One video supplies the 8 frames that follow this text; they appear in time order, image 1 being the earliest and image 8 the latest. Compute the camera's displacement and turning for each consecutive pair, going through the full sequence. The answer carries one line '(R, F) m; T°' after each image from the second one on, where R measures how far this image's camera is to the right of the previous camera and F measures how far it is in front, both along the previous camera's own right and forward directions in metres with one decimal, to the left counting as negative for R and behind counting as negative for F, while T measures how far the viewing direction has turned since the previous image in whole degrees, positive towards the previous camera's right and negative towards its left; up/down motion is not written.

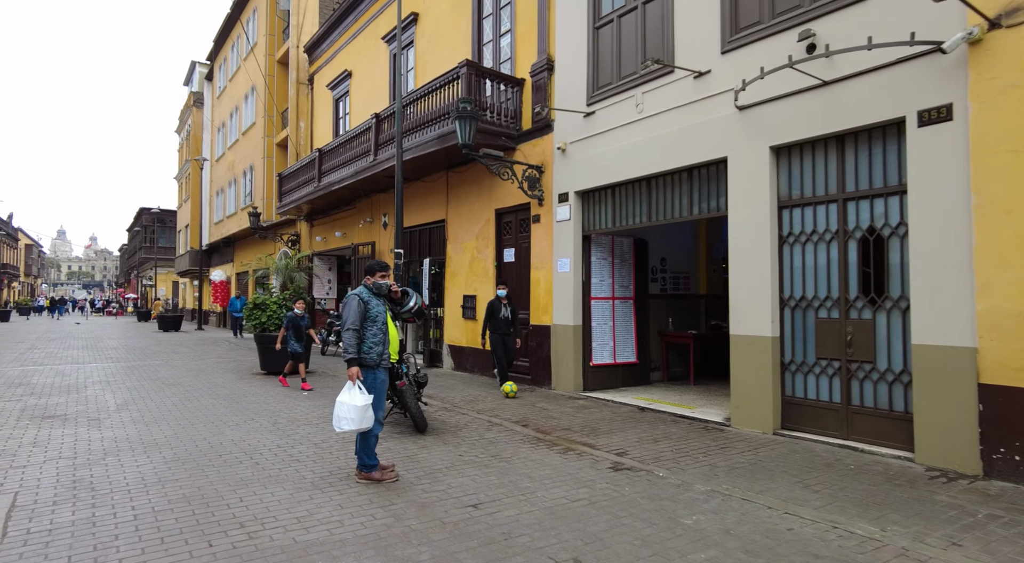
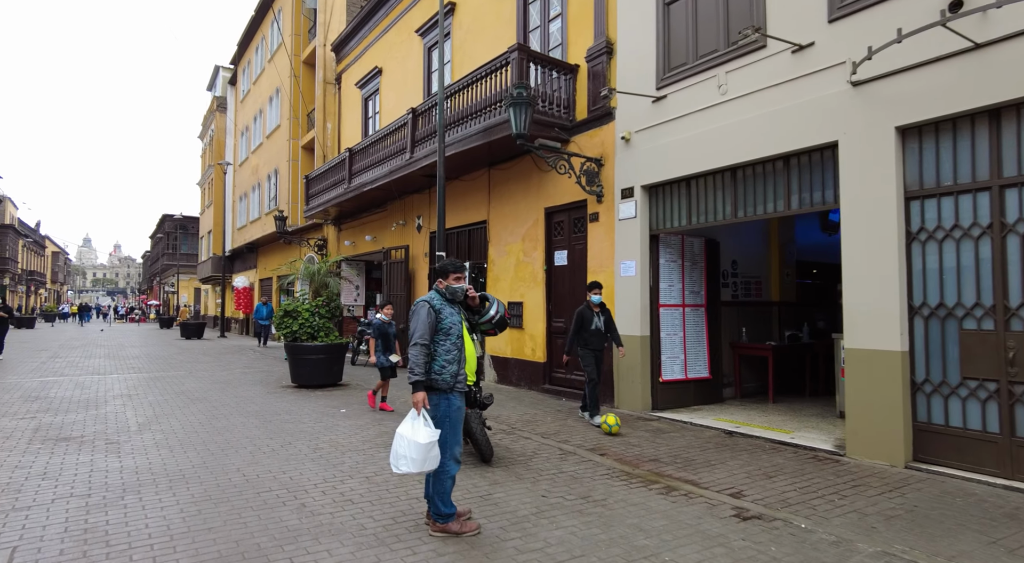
(-0.6, +0.9) m; -2°
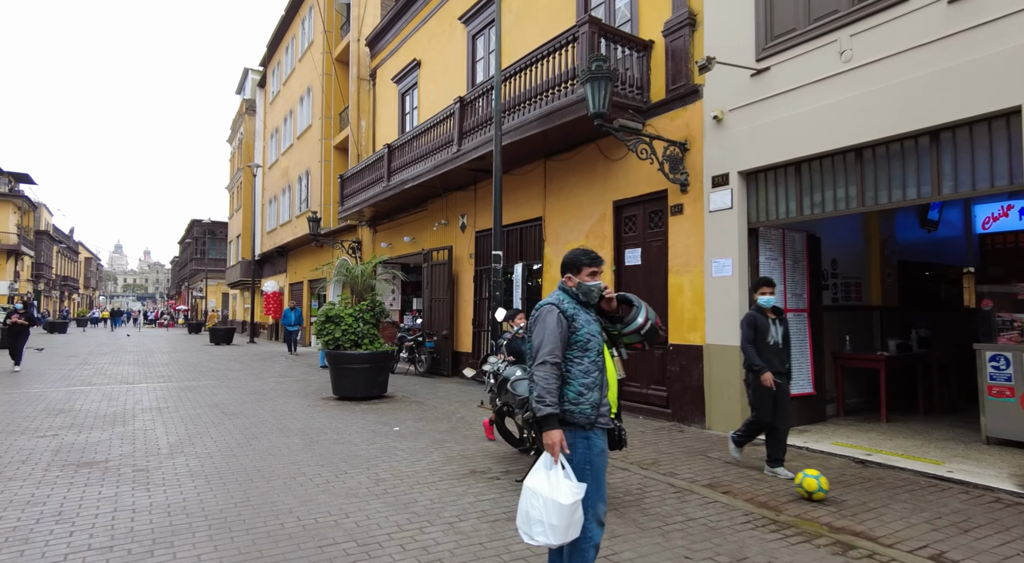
(-0.6, +1.0) m; -2°
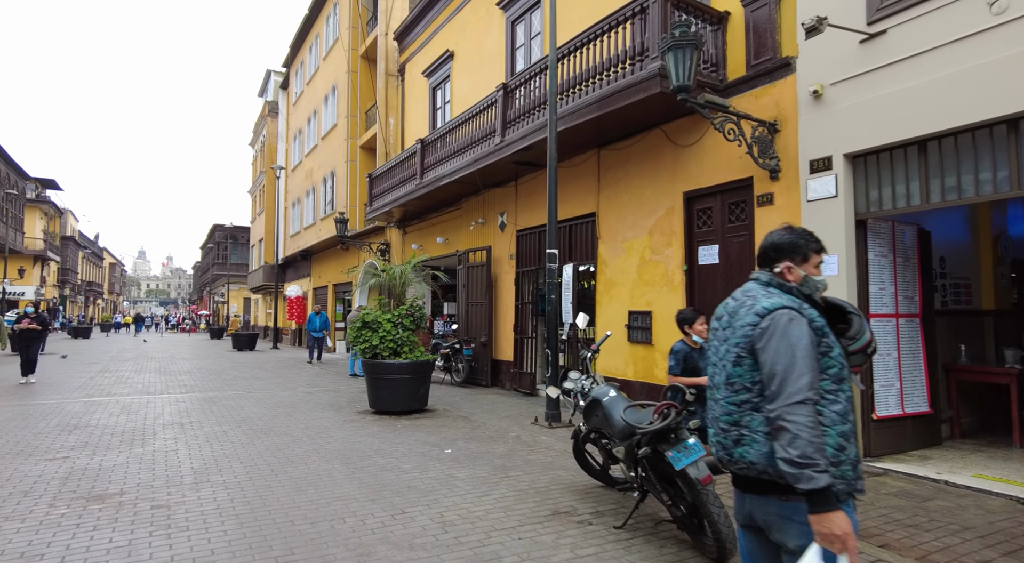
(-0.5, +0.9) m; -2°
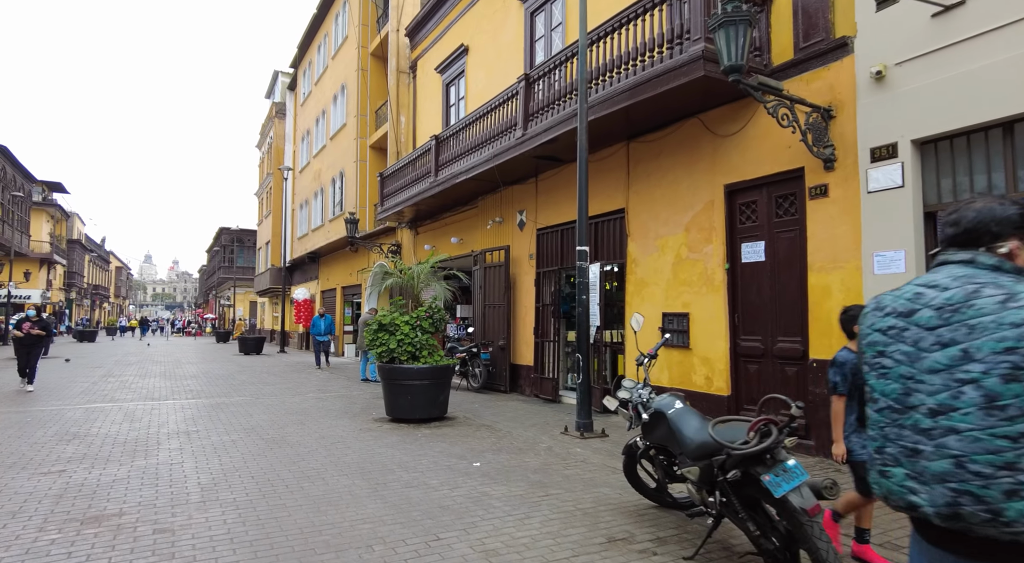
(-0.3, +0.5) m; 0°
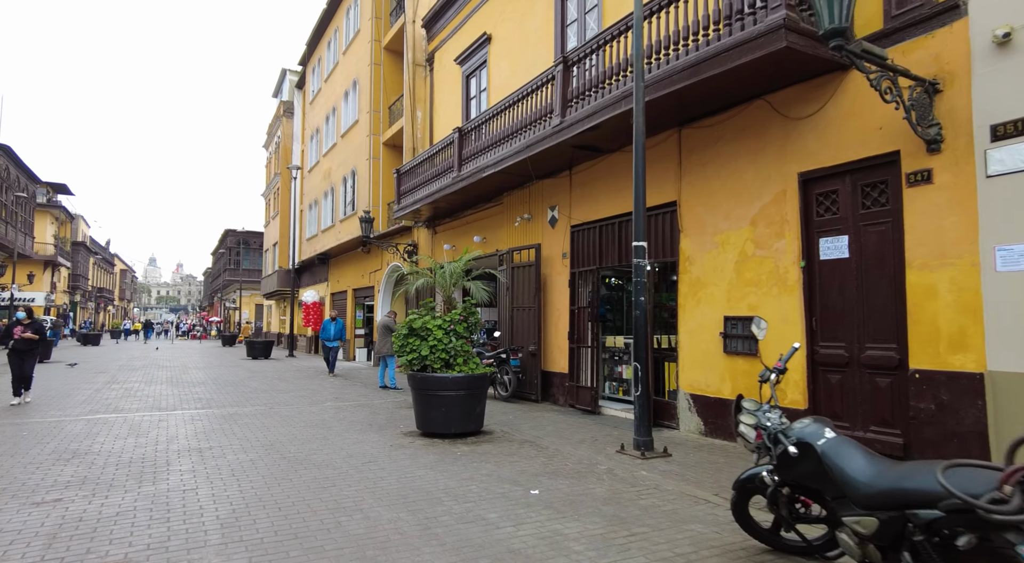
(-0.5, +0.8) m; 0°
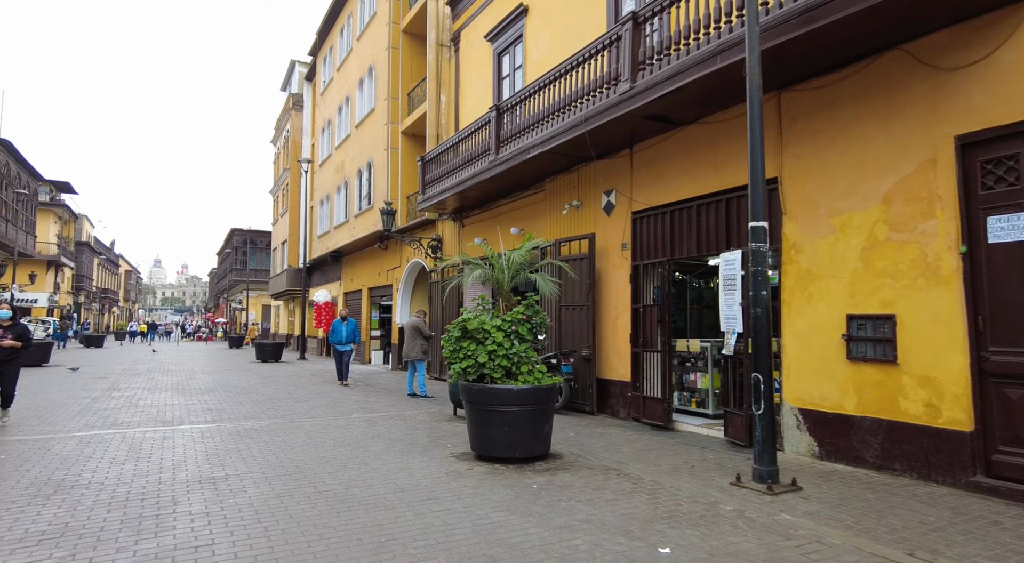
(-0.8, +1.3) m; 0°
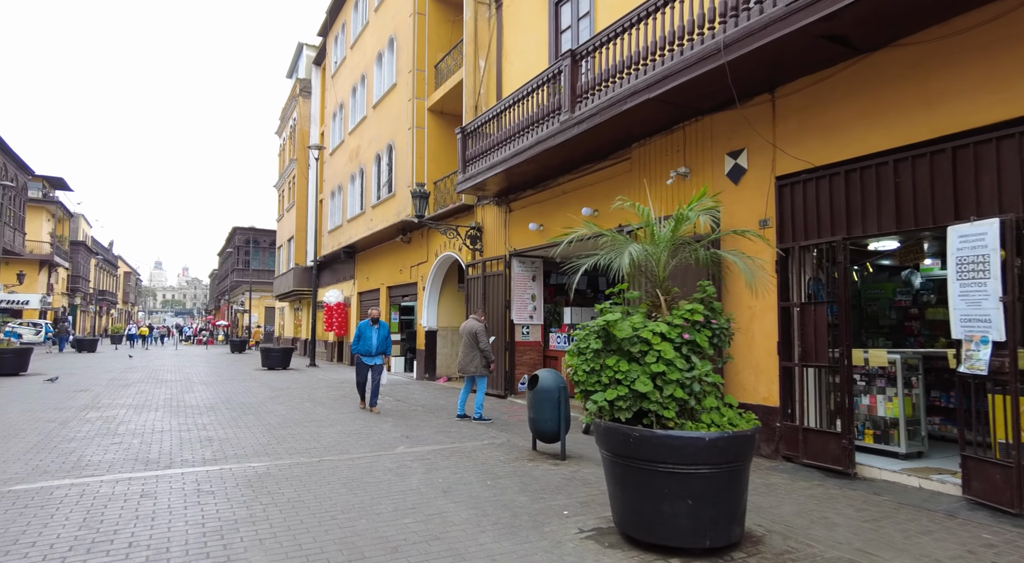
(-1.2, +2.4) m; 0°
